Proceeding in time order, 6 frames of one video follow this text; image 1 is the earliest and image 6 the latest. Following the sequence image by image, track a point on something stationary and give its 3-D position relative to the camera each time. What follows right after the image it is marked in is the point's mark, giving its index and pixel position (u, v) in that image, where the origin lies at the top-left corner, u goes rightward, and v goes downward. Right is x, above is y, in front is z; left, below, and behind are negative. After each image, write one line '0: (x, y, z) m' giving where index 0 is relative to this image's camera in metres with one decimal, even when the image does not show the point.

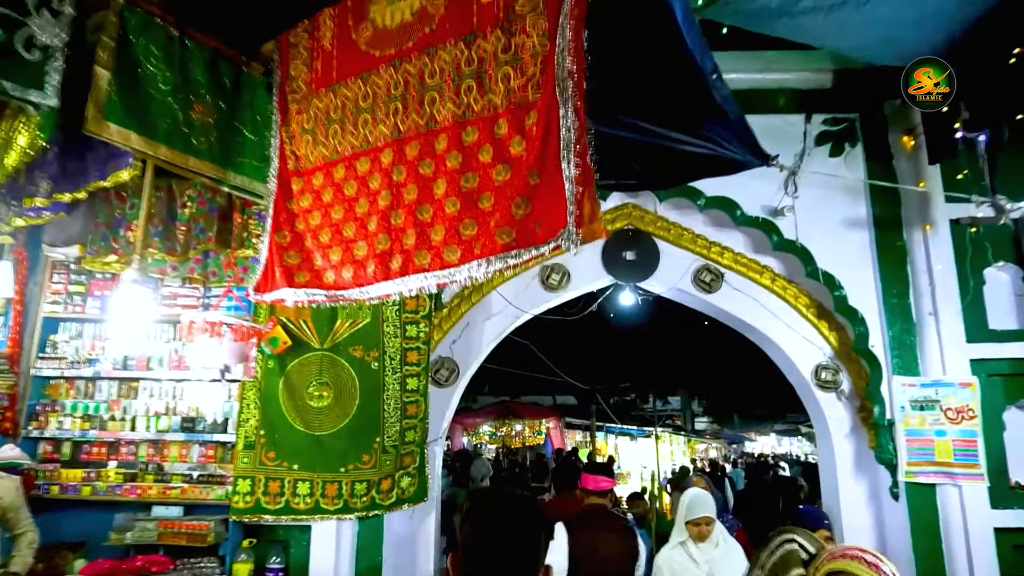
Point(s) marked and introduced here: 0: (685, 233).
0: (+1.0, +0.3, +4.0) m
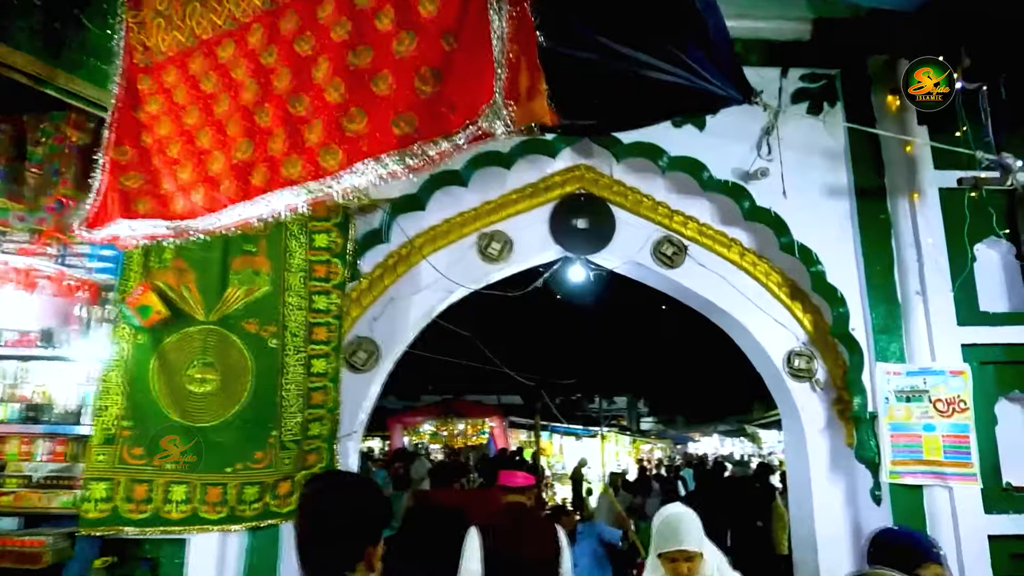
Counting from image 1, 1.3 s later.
0: (+0.6, +0.4, +3.5) m
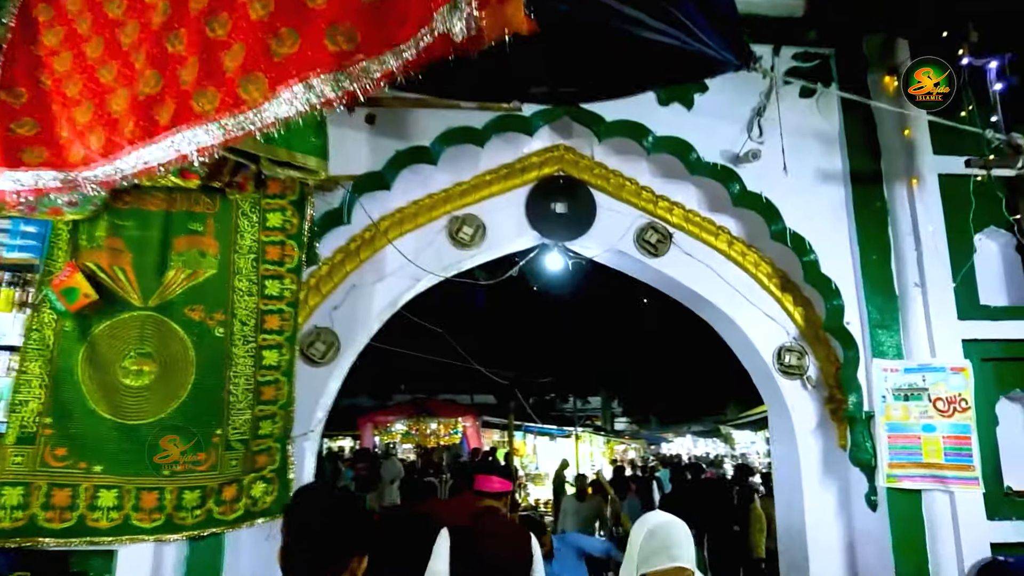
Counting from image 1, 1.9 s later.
0: (+0.5, +0.5, +3.3) m
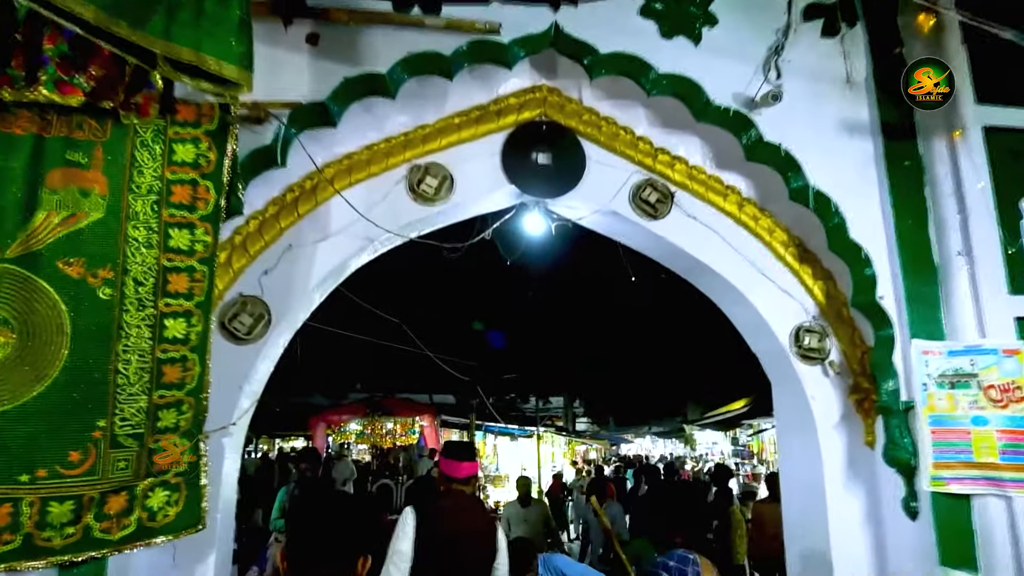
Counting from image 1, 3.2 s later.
0: (+0.4, +0.6, +2.7) m
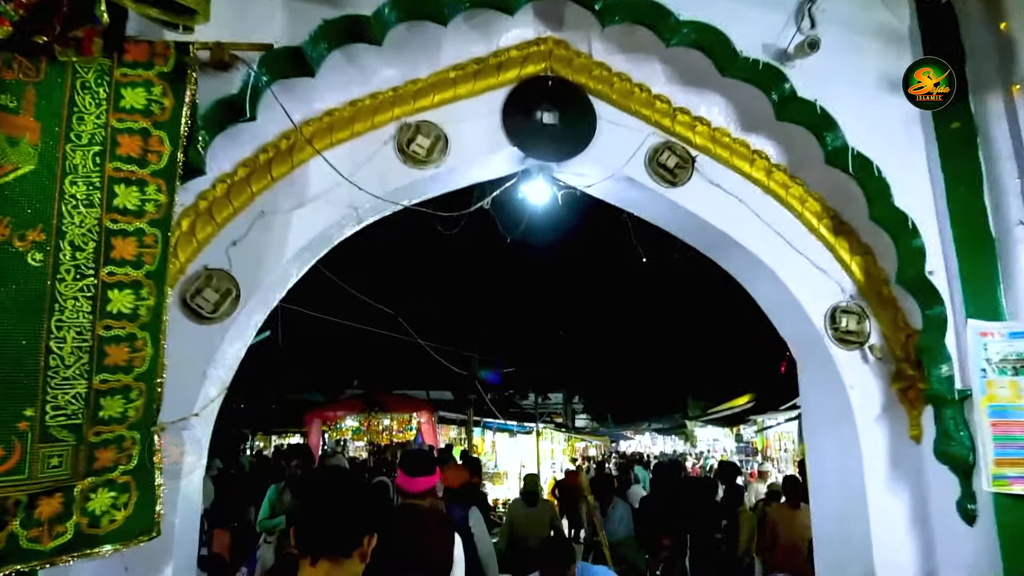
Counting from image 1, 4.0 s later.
0: (+0.4, +0.7, +2.5) m
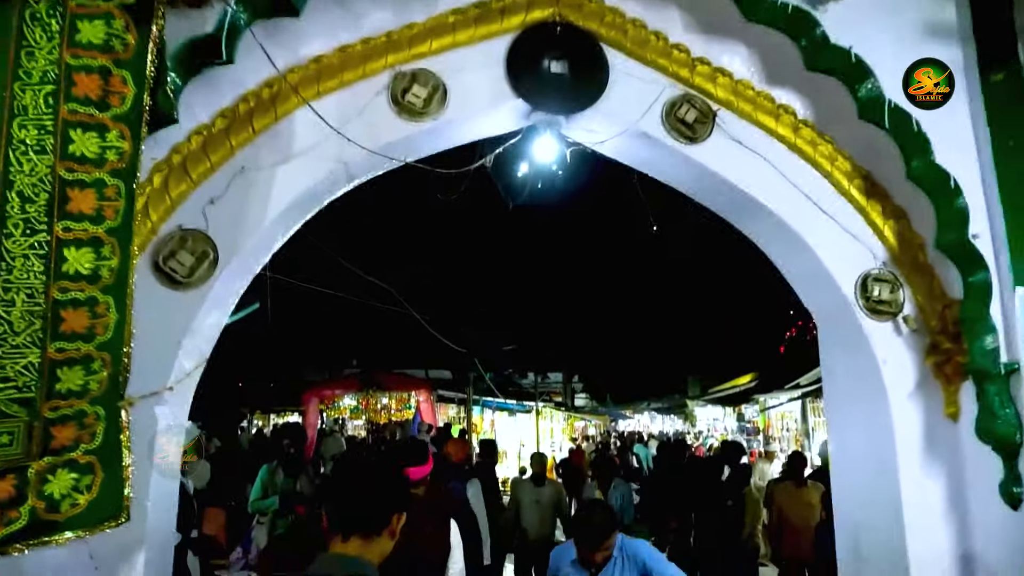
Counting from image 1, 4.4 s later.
0: (+0.4, +0.8, +2.2) m
